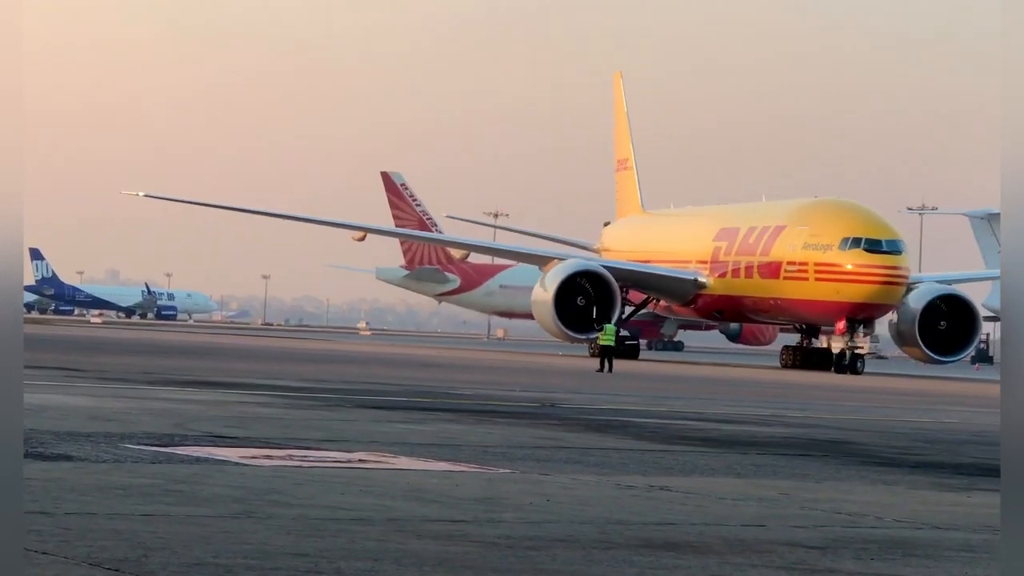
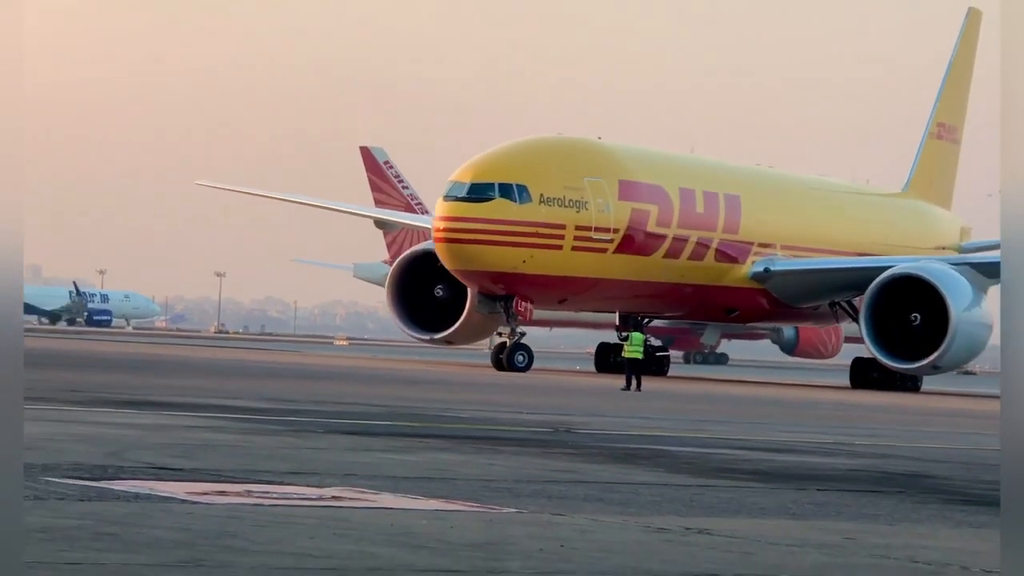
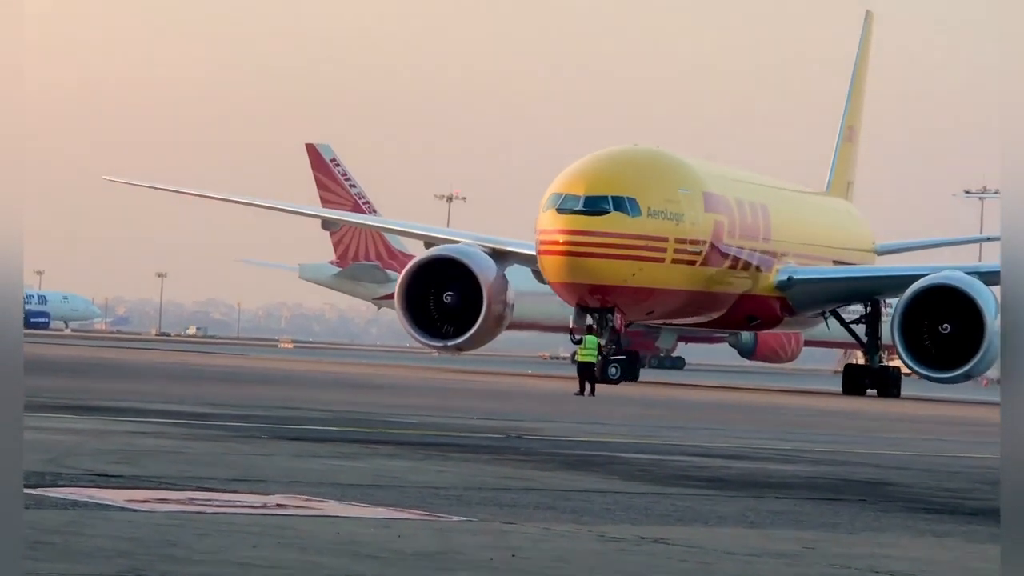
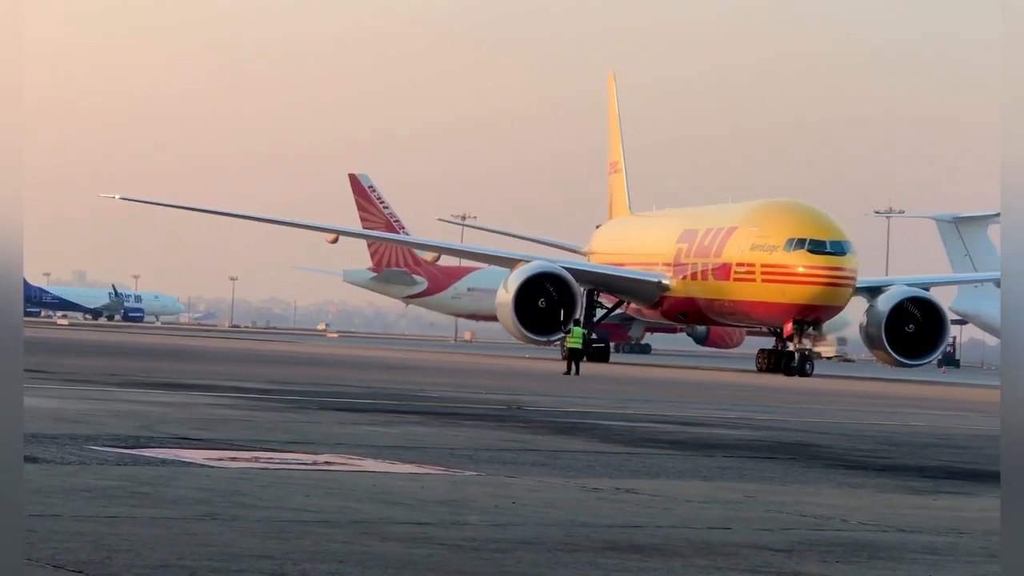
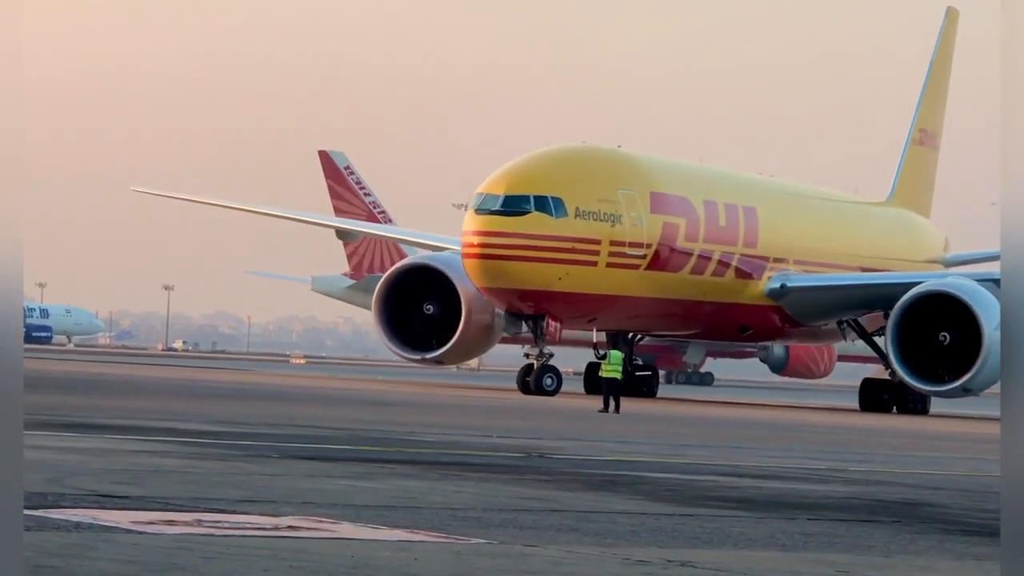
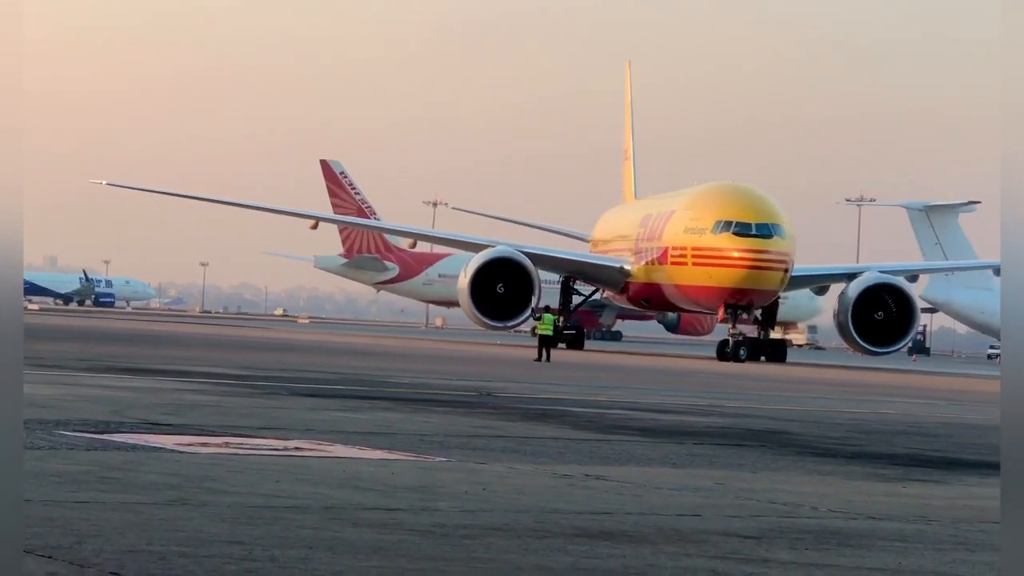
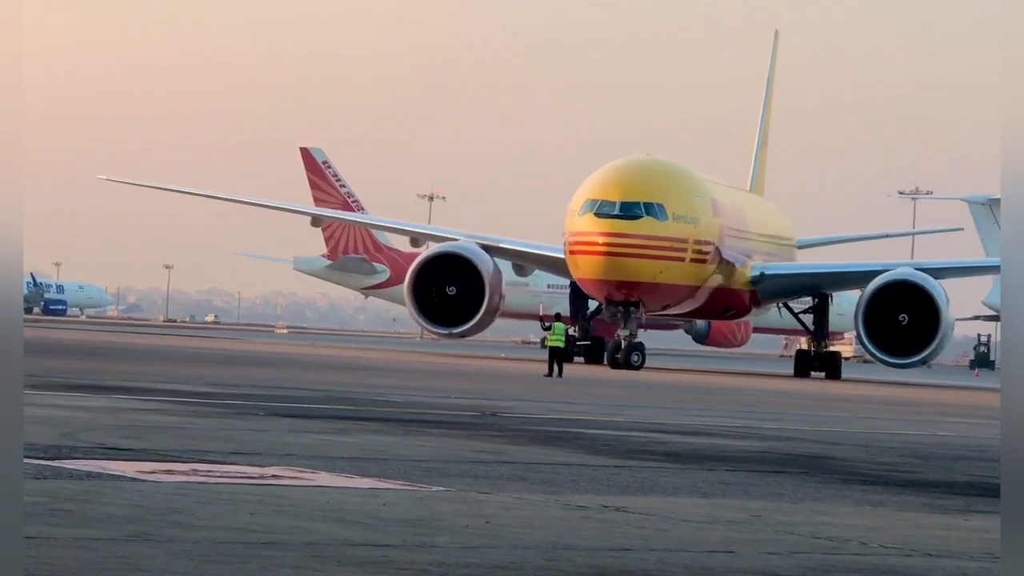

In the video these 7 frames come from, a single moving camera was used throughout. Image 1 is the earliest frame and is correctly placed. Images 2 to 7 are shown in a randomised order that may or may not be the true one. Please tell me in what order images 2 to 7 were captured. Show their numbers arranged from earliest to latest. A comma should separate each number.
4, 6, 7, 3, 5, 2
